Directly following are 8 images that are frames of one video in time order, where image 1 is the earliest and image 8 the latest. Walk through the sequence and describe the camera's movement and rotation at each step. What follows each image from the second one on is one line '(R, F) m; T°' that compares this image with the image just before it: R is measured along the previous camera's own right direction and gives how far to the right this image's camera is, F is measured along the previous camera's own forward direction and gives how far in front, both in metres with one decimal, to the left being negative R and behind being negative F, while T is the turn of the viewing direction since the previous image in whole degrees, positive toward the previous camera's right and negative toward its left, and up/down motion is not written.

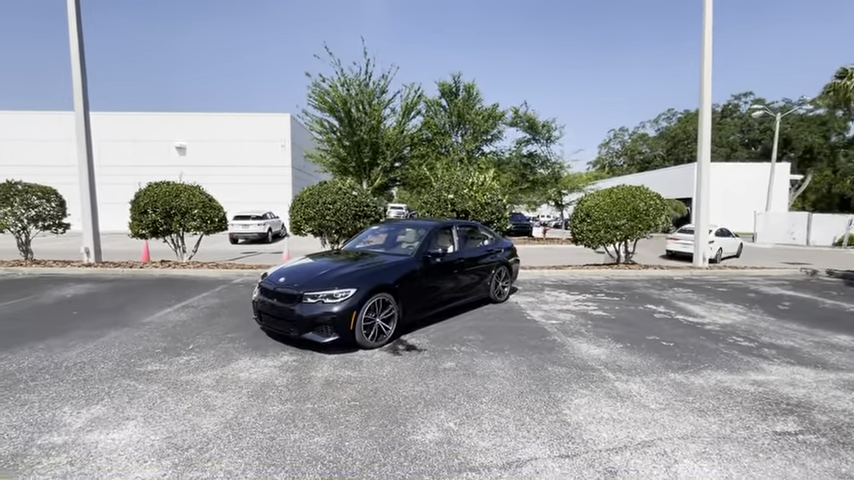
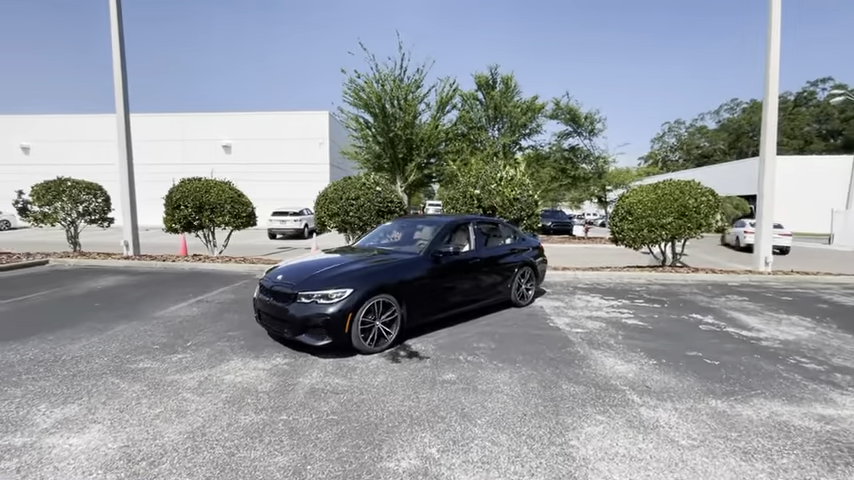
(+0.4, +0.4) m; -6°
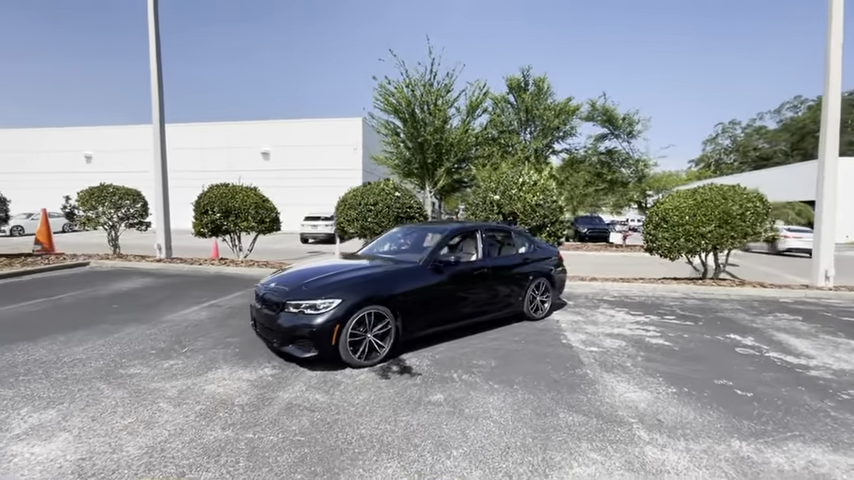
(+0.5, +0.3) m; -5°
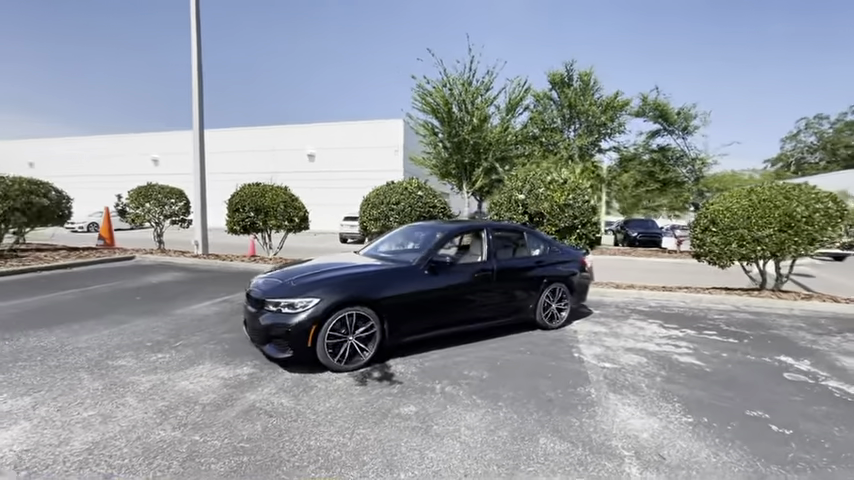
(+0.6, +0.3) m; -7°
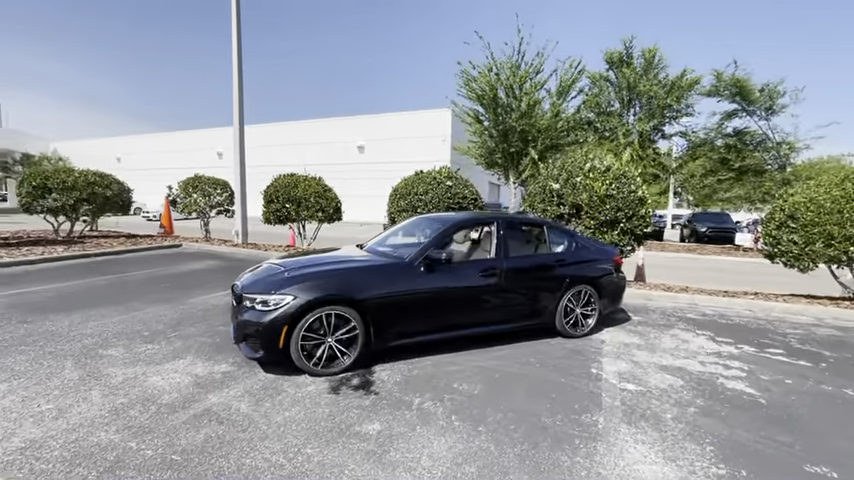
(+0.6, +0.5) m; -8°
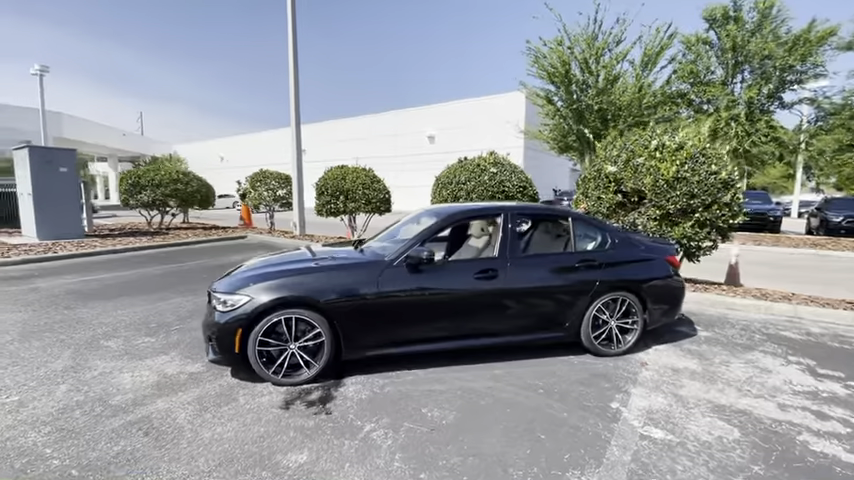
(+0.9, +0.7) m; -12°
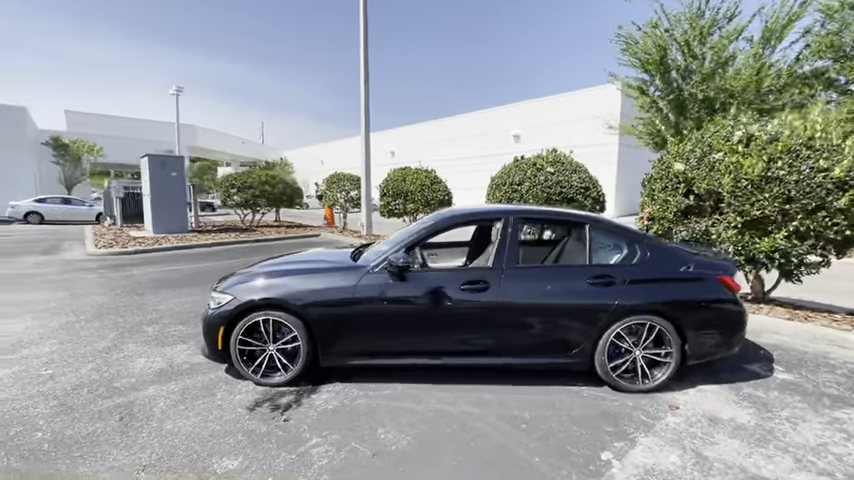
(+0.9, +0.4) m; -13°
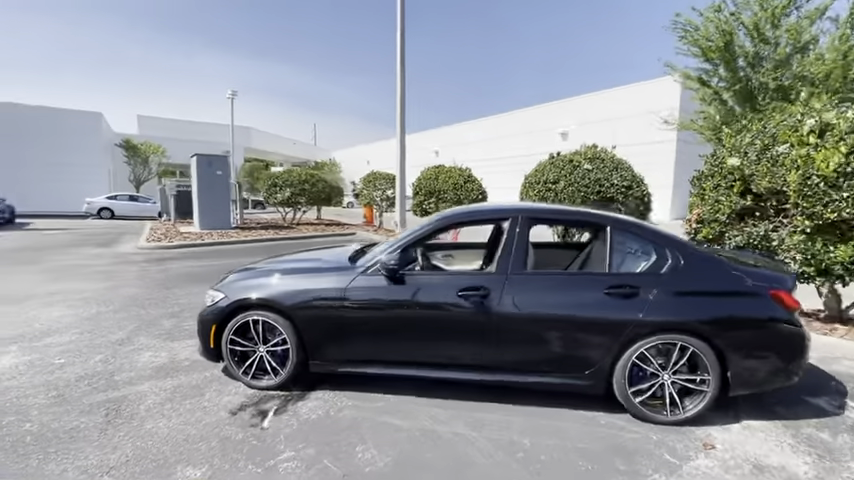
(+0.4, +0.3) m; -7°
